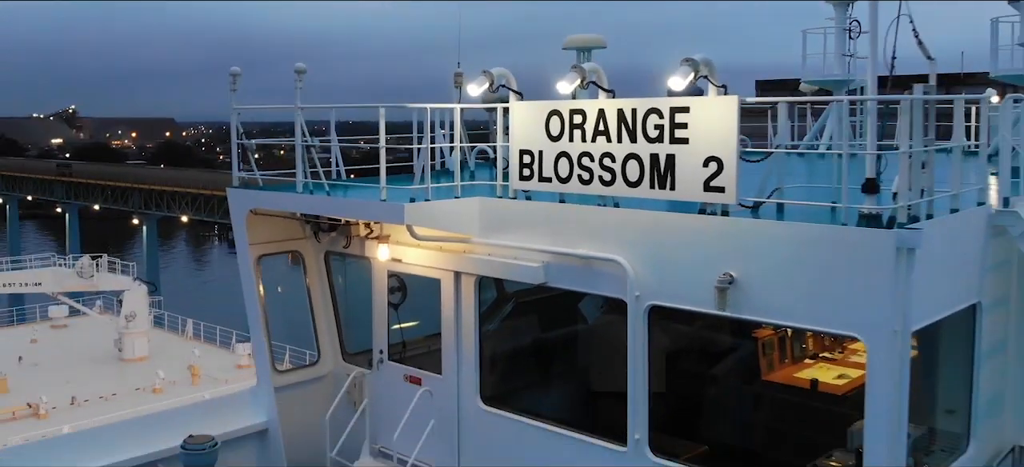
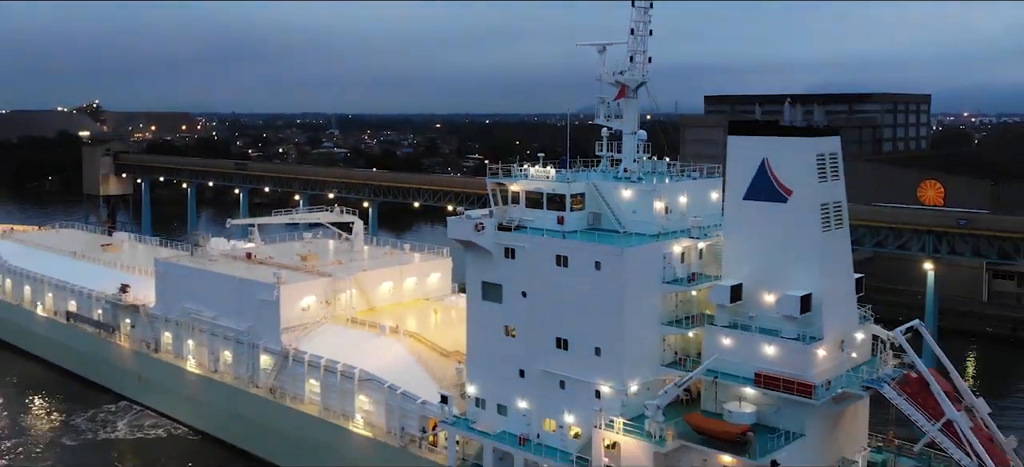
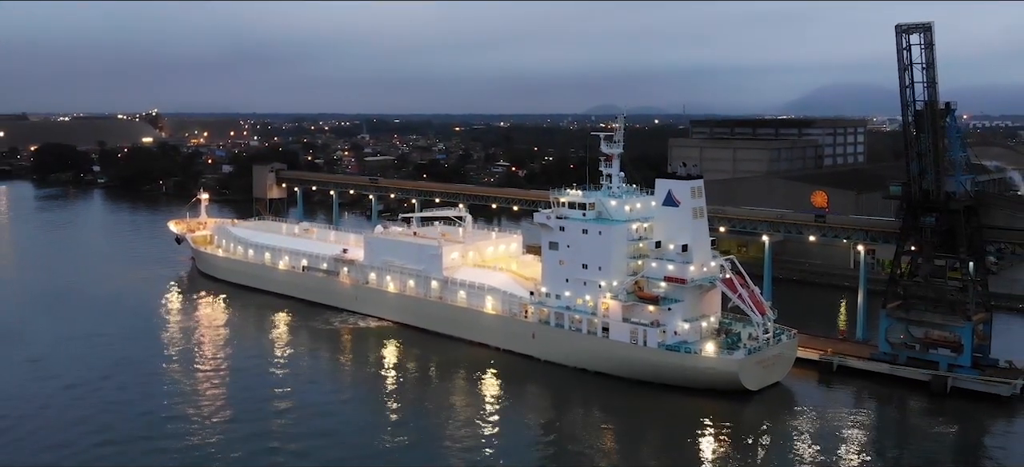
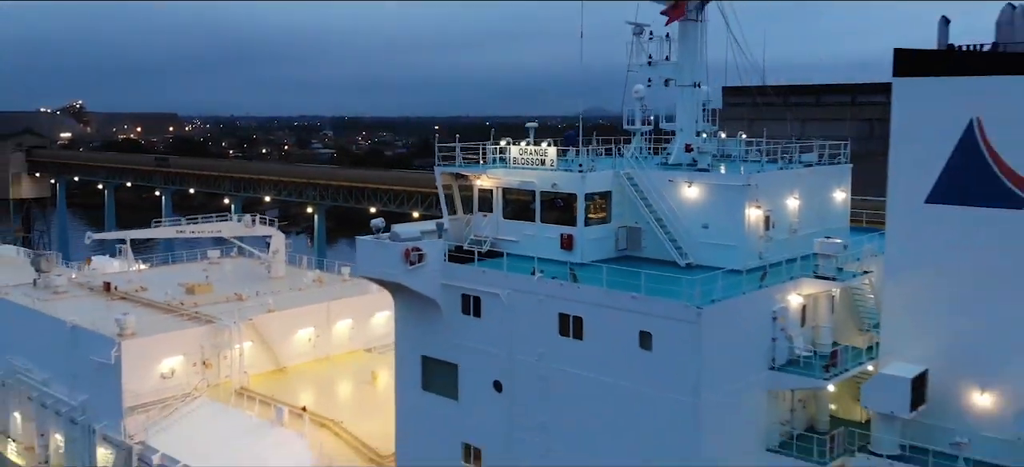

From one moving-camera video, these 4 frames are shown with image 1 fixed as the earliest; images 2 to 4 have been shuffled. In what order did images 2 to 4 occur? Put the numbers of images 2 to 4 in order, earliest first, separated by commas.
4, 2, 3
